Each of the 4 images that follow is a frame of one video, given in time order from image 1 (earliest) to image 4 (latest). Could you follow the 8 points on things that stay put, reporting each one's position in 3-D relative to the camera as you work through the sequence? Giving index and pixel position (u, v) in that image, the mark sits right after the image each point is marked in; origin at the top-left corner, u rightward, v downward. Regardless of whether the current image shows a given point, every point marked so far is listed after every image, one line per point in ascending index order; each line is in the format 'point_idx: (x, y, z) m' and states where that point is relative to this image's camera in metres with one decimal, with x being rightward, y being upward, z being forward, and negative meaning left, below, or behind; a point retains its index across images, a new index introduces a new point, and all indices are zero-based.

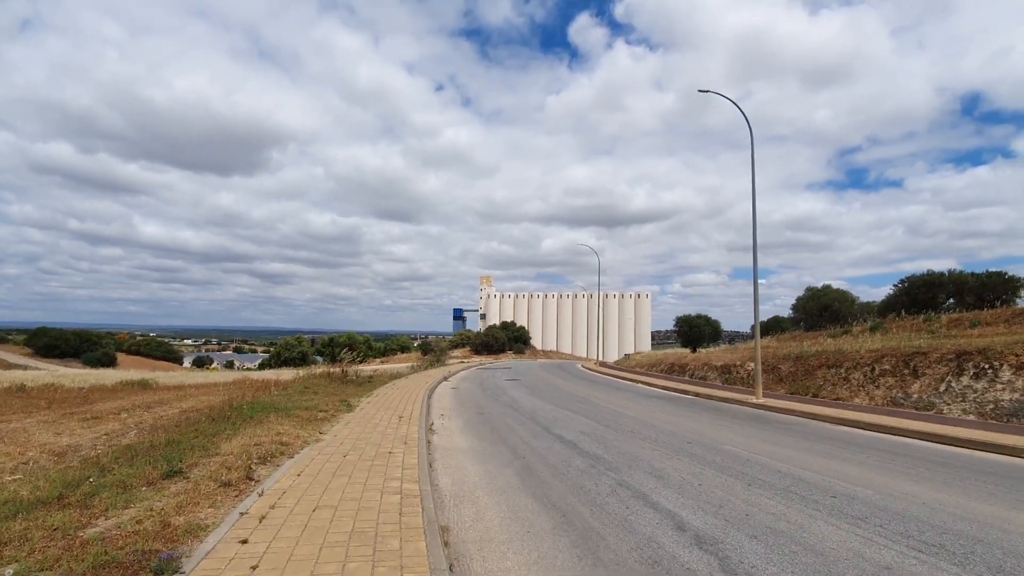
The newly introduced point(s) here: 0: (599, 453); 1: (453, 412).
0: (+1.4, -2.6, +9.2) m
1: (-1.5, -3.1, +14.8) m
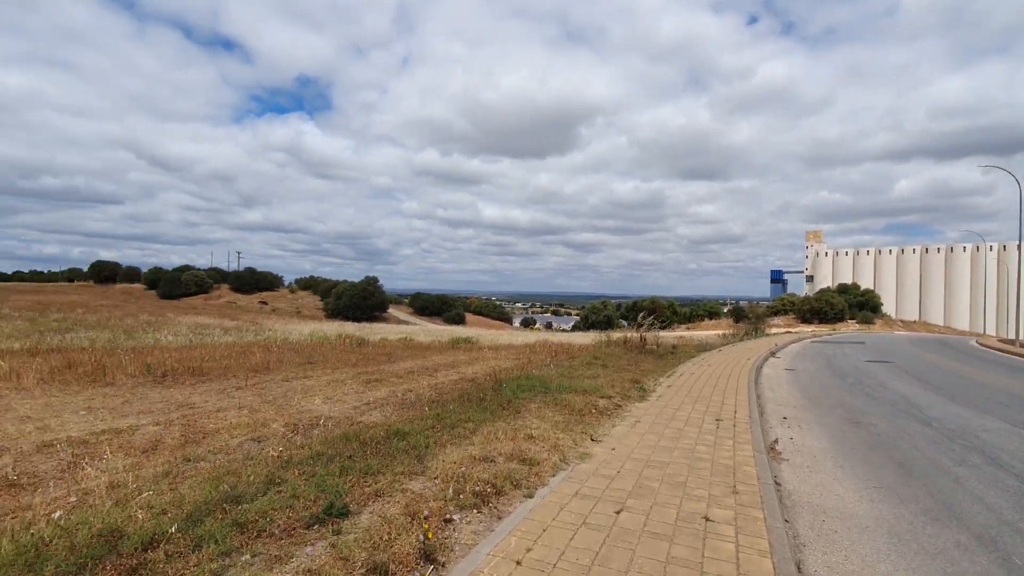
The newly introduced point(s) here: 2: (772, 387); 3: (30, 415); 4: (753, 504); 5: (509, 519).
0: (+4.5, -1.8, +3.4) m
1: (+4.7, -2.1, +9.6) m
2: (+5.8, -2.2, +13.4) m
3: (-6.7, -1.8, +8.5) m
4: (+1.9, -1.7, +4.8) m
5: (0.0, -1.8, +4.6) m
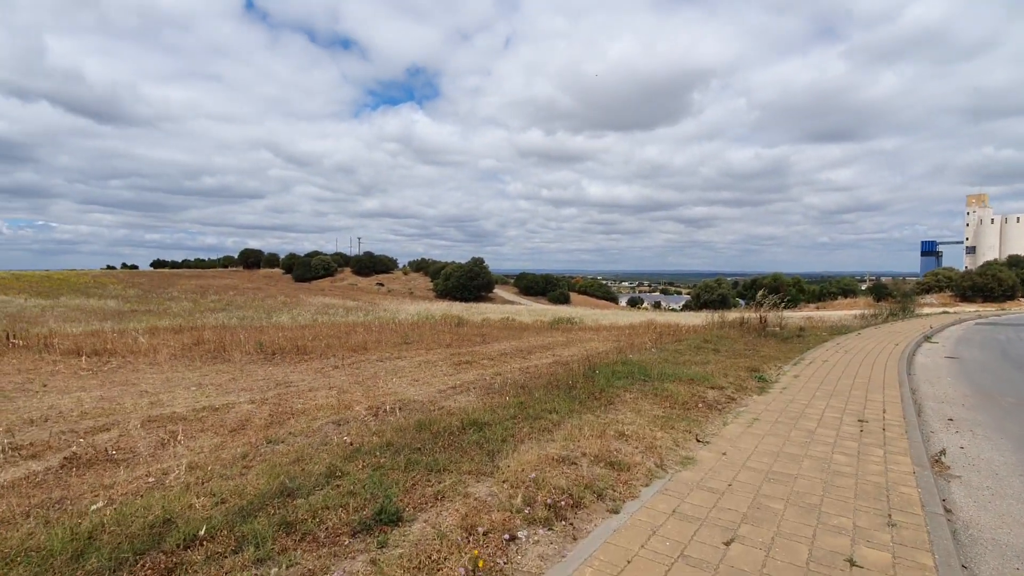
0: (+4.7, -1.7, +1.8) m
1: (+6.0, -1.7, +7.9) m
2: (+7.8, -1.7, +11.4) m
3: (-5.4, -1.5, +8.8) m
4: (+2.5, -1.5, +3.6) m
5: (+0.5, -1.6, +3.7) m
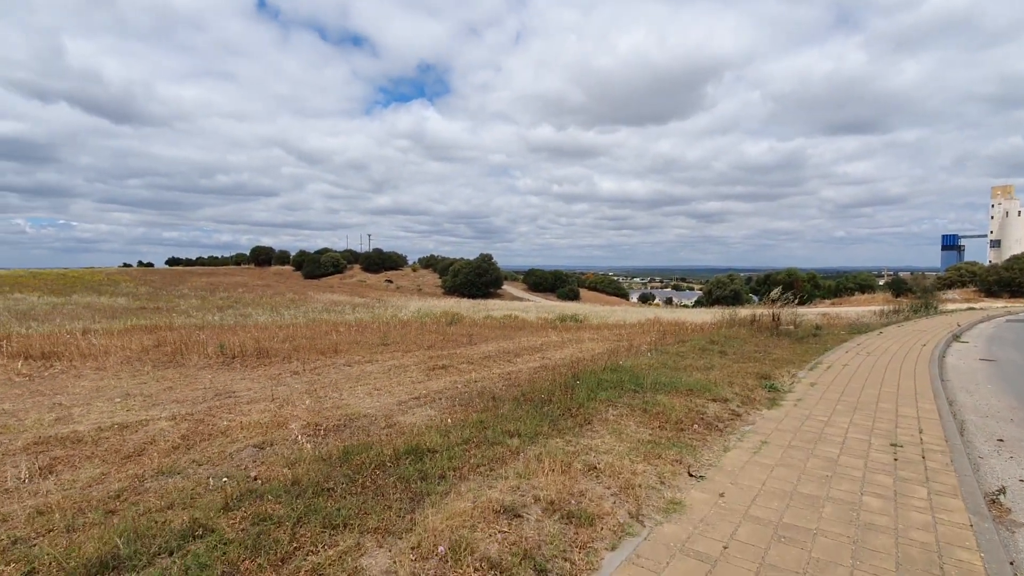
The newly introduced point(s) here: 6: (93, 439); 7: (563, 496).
0: (+4.2, -1.6, +0.5) m
1: (+5.6, -1.6, +6.6) m
2: (+7.4, -1.6, +10.0) m
3: (-5.8, -1.5, +7.7) m
4: (+2.0, -1.5, +2.4) m
5: (0.0, -1.6, +2.5) m
6: (-4.2, -1.5, +6.0) m
7: (+0.4, -1.4, +4.1) m
